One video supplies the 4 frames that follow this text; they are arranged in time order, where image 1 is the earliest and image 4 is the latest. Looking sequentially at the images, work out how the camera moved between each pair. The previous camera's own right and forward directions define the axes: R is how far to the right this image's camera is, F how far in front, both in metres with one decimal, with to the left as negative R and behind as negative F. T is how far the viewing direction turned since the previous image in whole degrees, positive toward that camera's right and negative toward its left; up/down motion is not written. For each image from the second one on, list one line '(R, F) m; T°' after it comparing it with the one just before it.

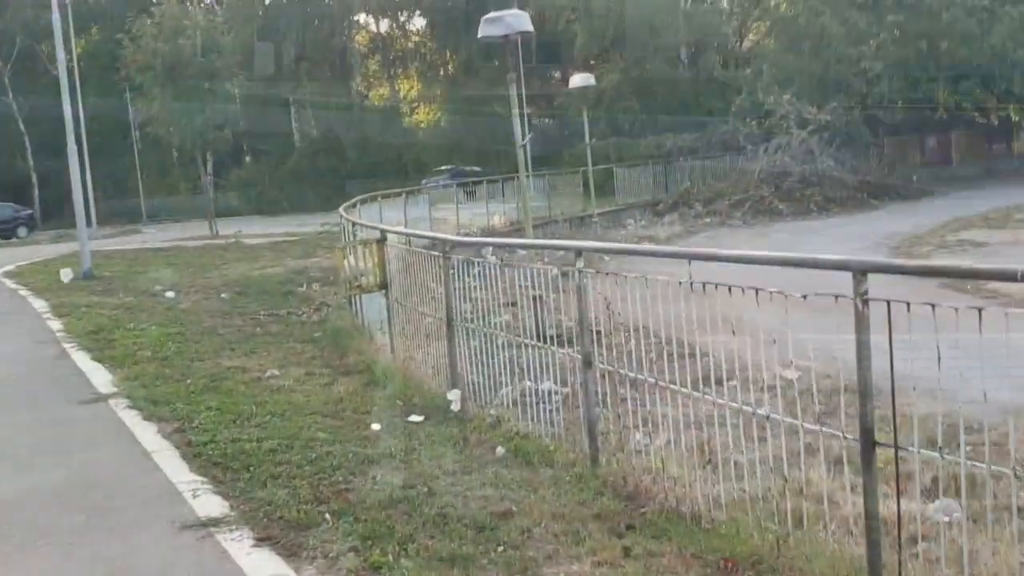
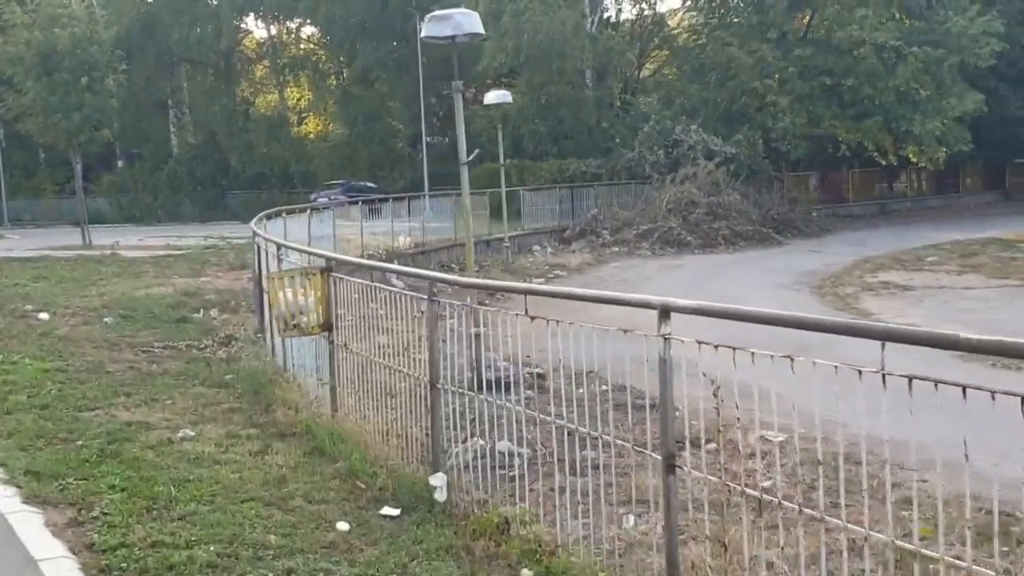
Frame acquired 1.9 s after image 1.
(-0.6, +1.5) m; +6°
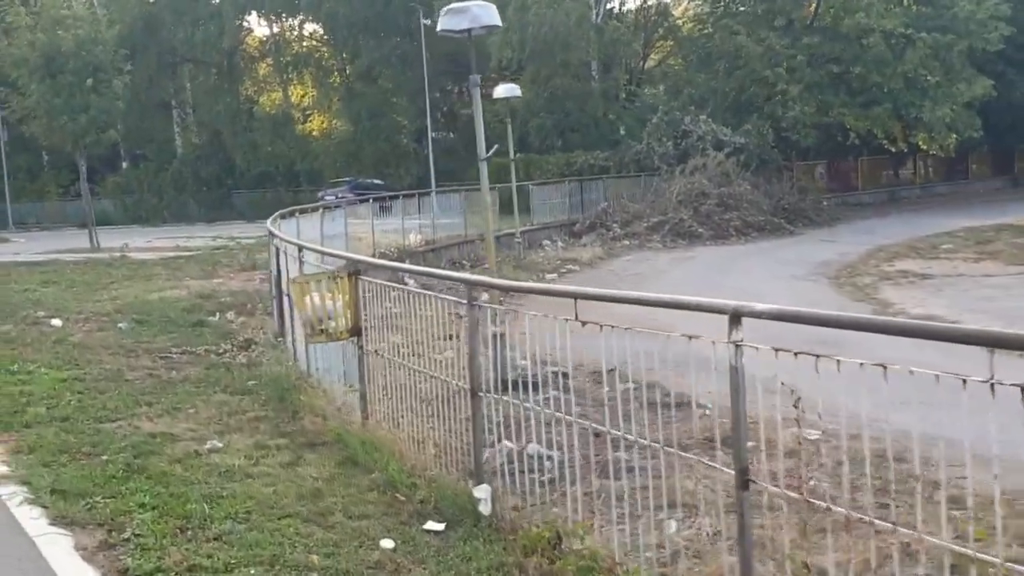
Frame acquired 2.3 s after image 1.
(-0.2, +0.2) m; 0°
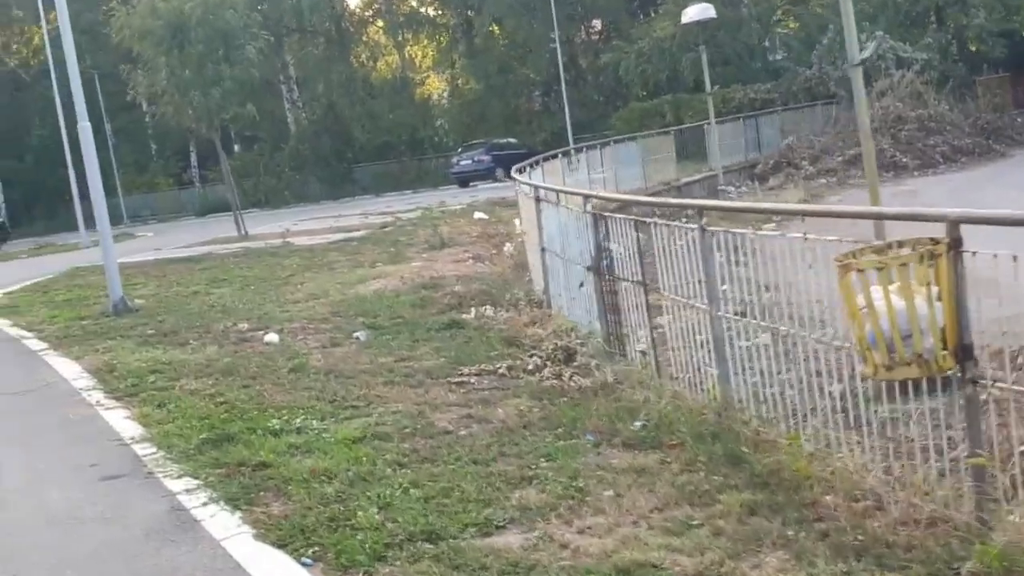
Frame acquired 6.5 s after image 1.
(-2.0, +3.0) m; -5°
